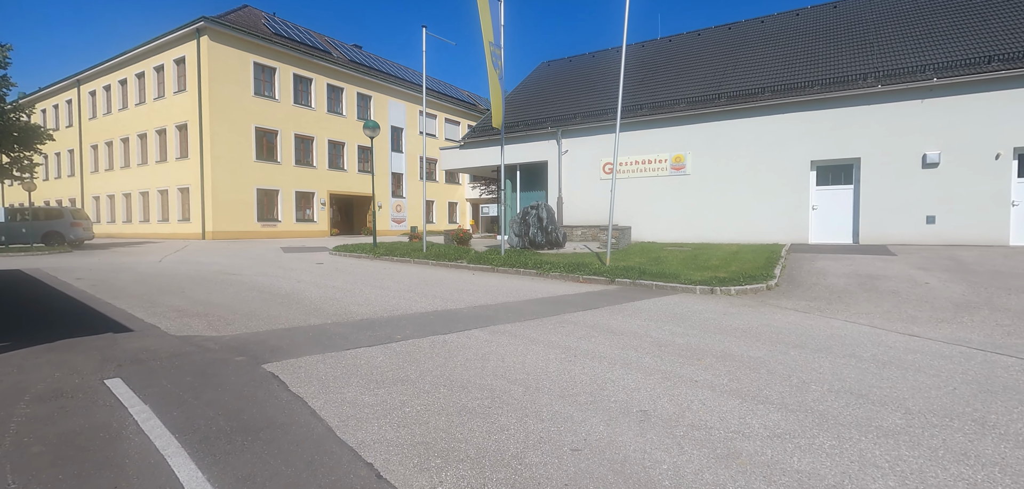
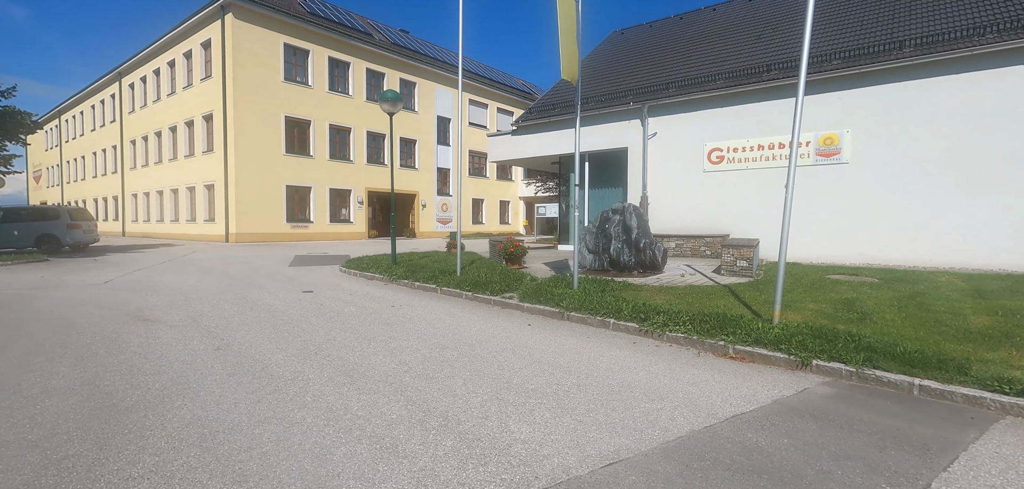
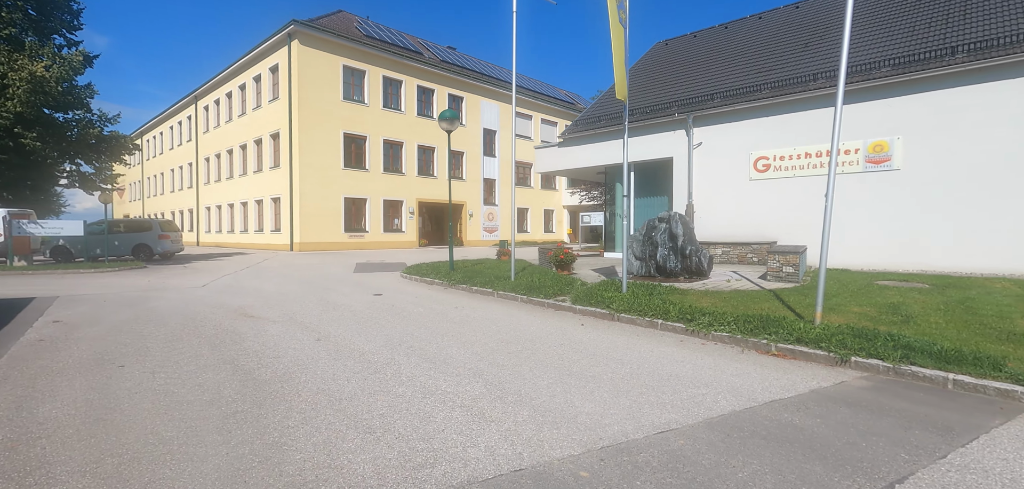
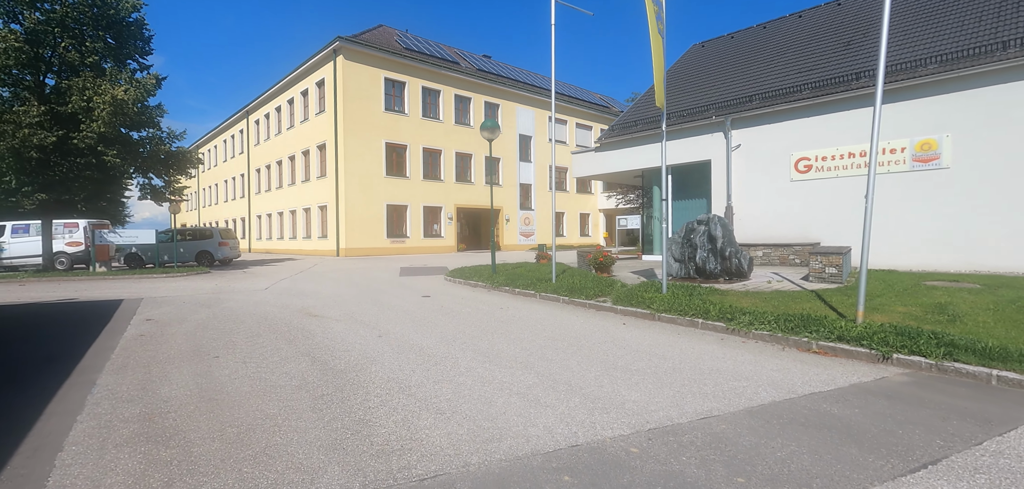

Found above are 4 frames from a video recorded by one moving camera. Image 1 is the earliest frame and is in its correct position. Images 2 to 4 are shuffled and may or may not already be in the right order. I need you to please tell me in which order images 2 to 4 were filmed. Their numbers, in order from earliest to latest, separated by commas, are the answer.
4, 3, 2
